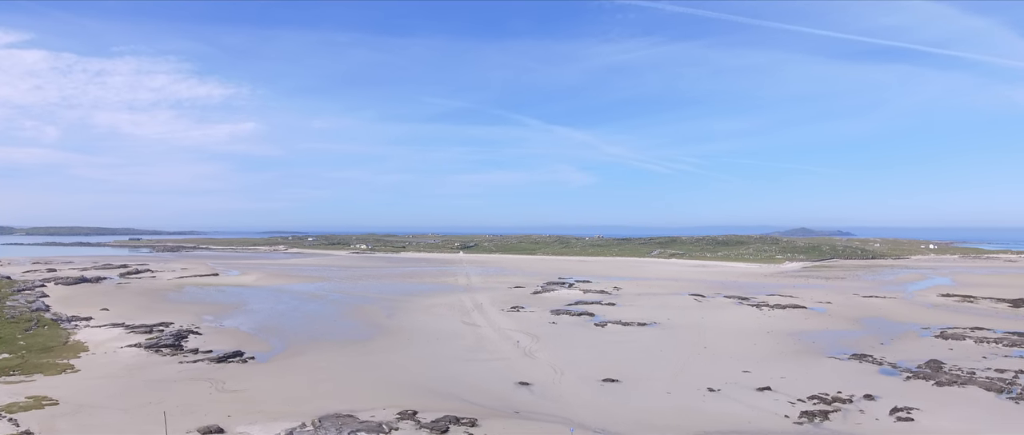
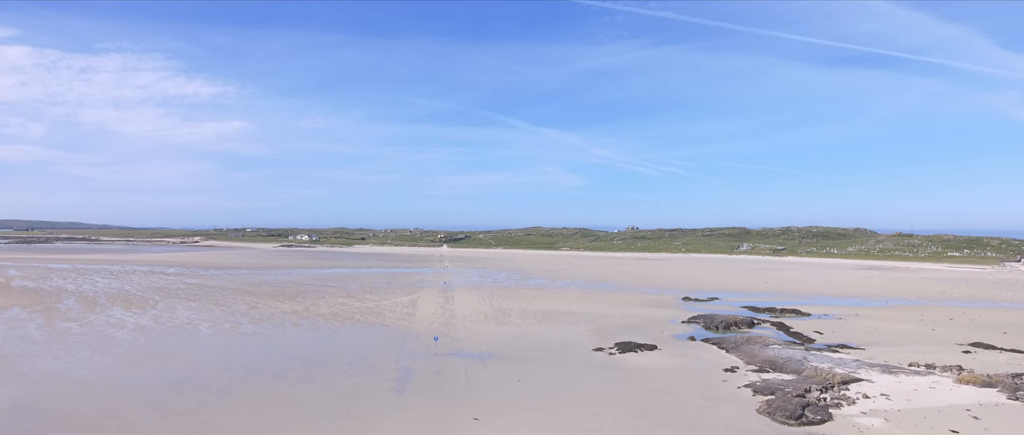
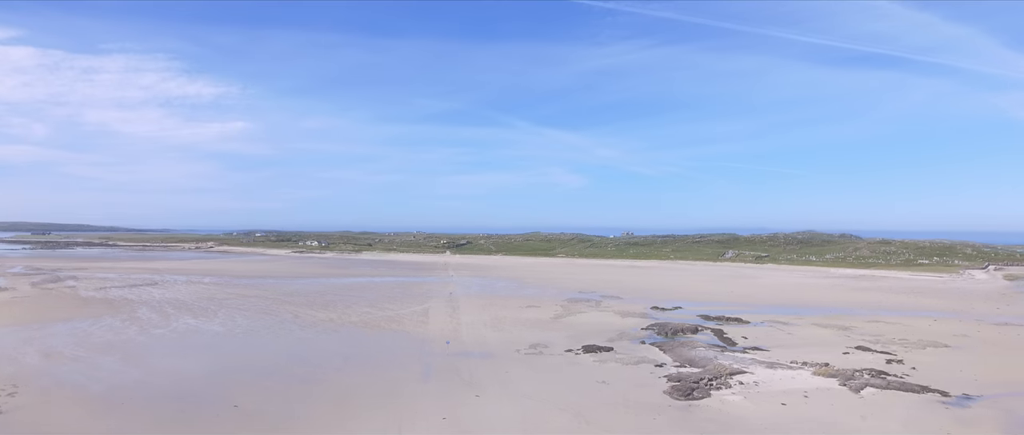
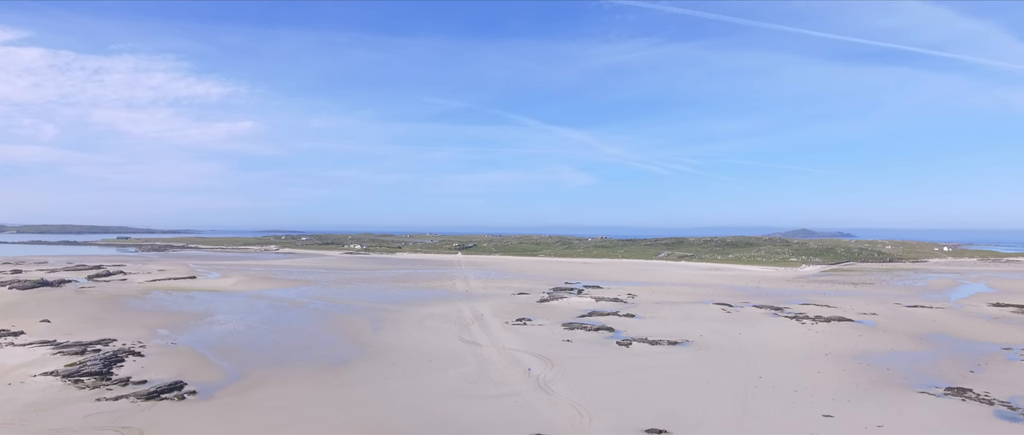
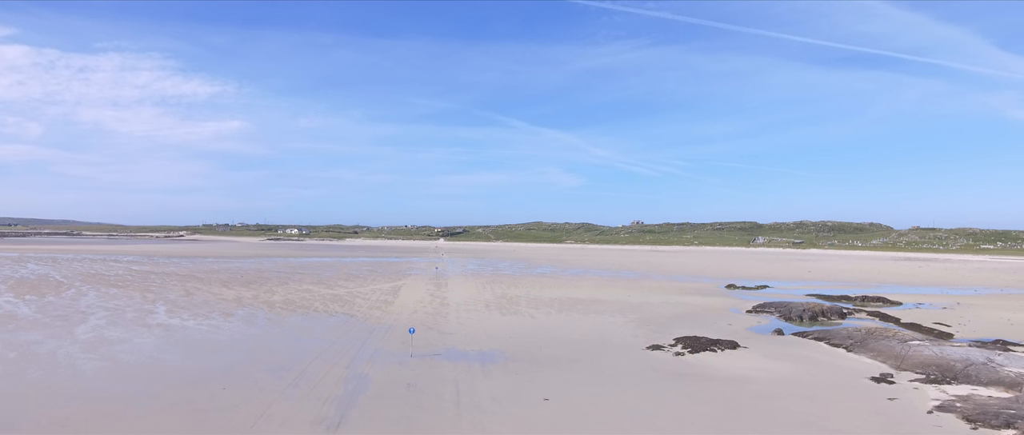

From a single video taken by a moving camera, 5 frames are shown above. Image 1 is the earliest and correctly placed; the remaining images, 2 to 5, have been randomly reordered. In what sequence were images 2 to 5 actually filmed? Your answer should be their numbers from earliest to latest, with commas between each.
4, 3, 2, 5
